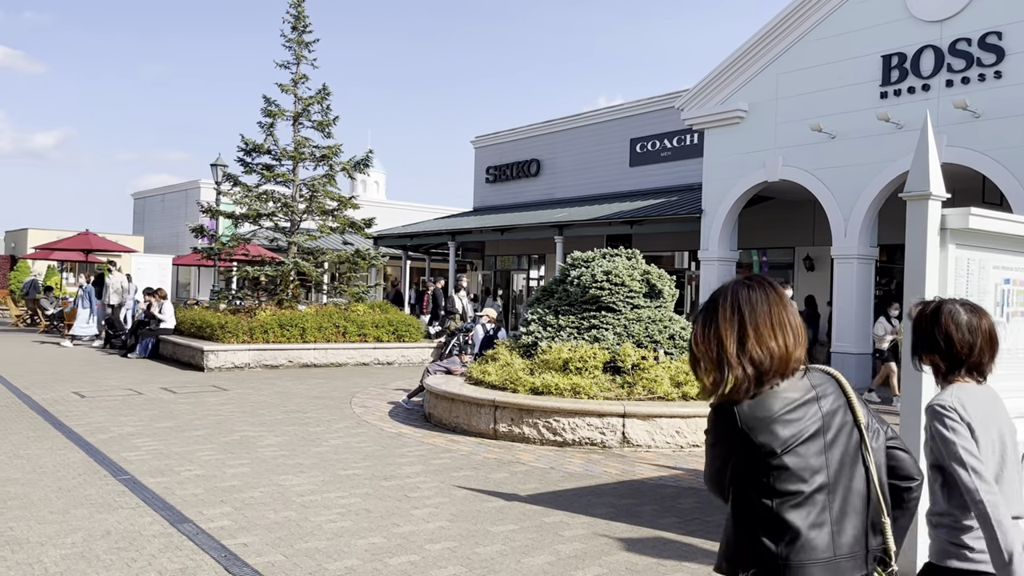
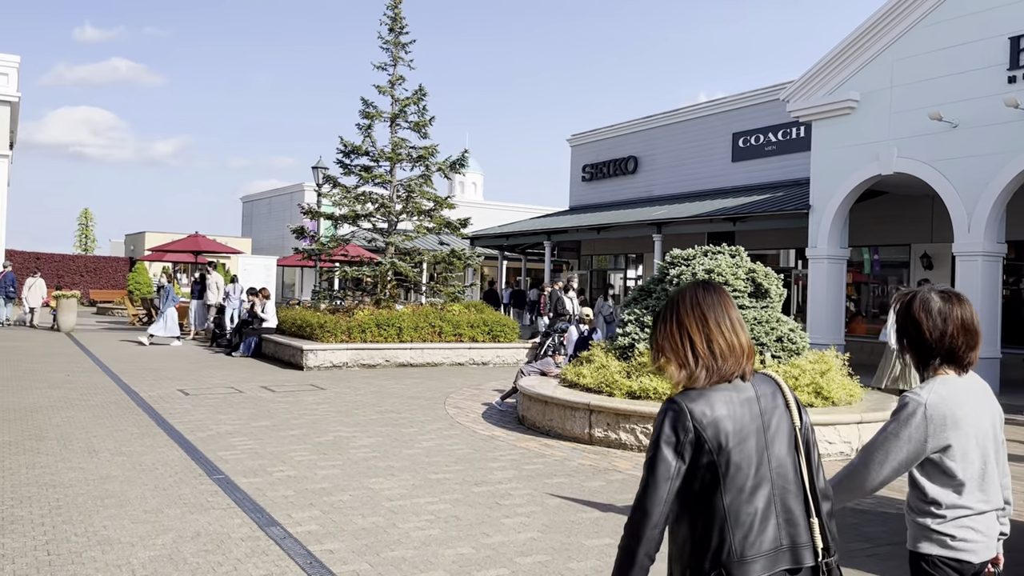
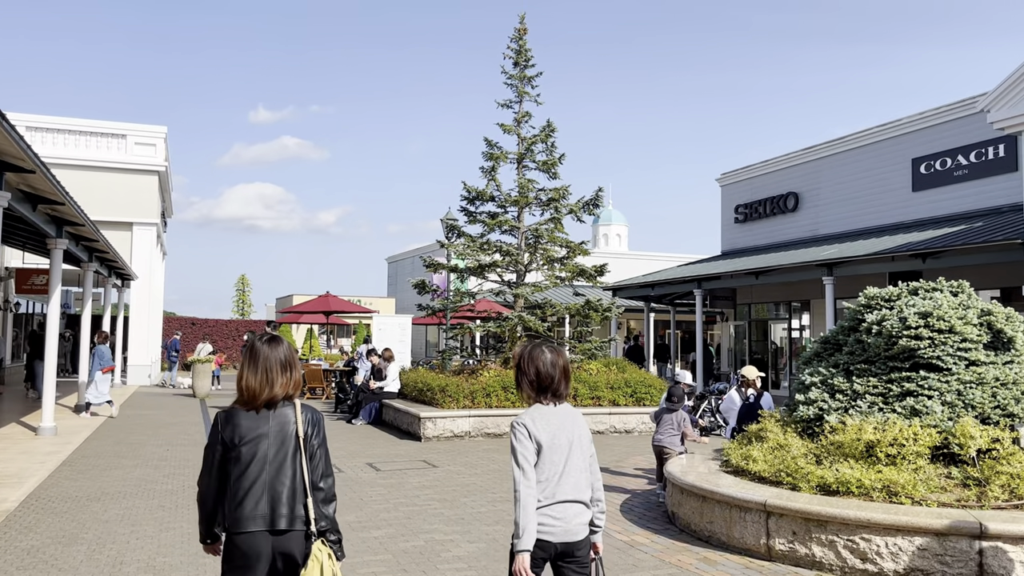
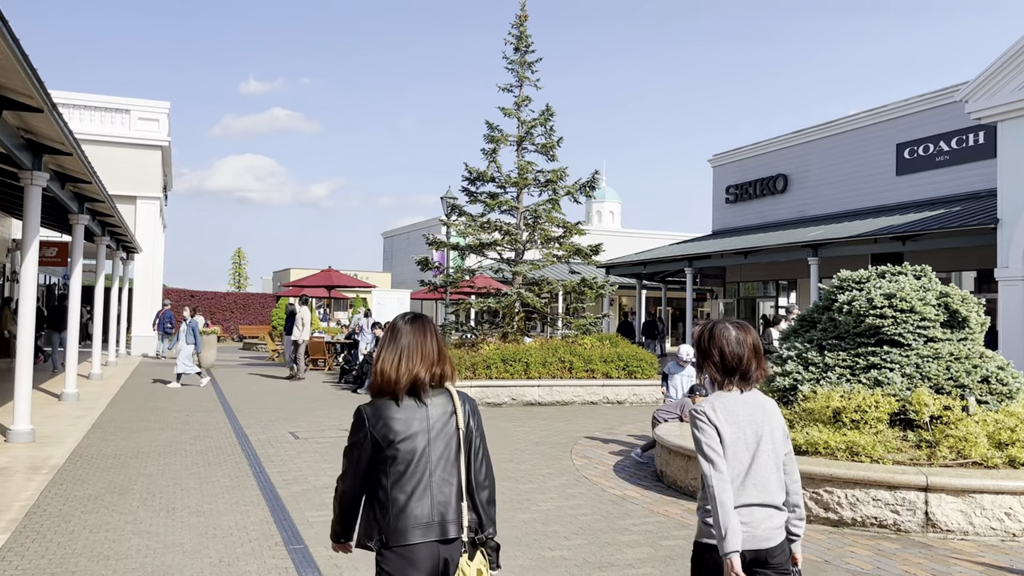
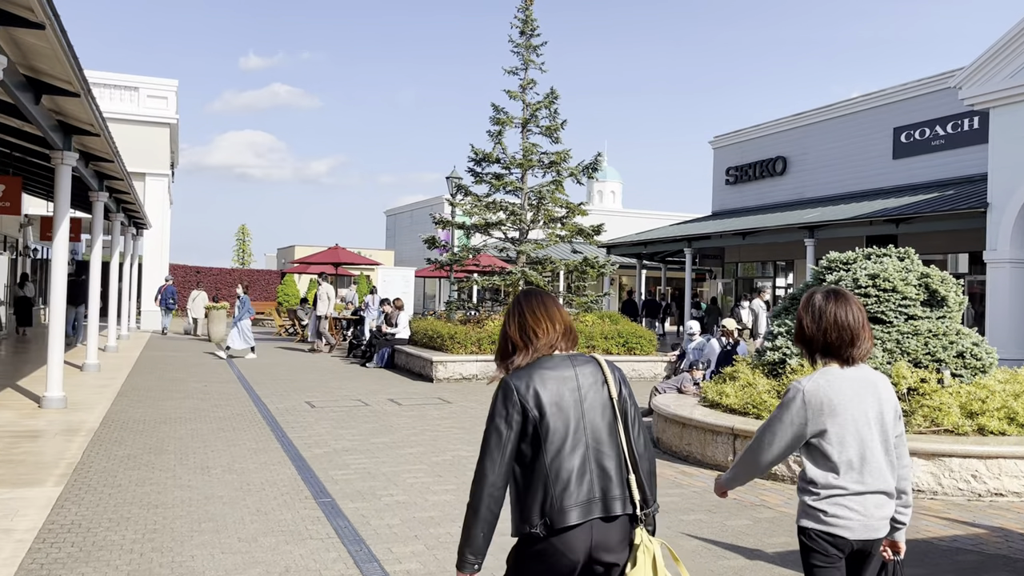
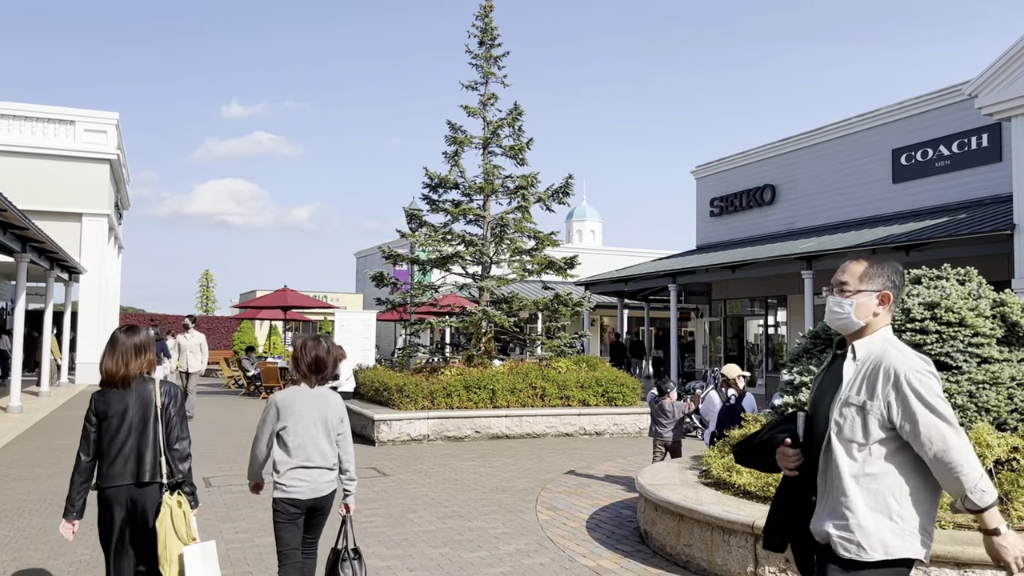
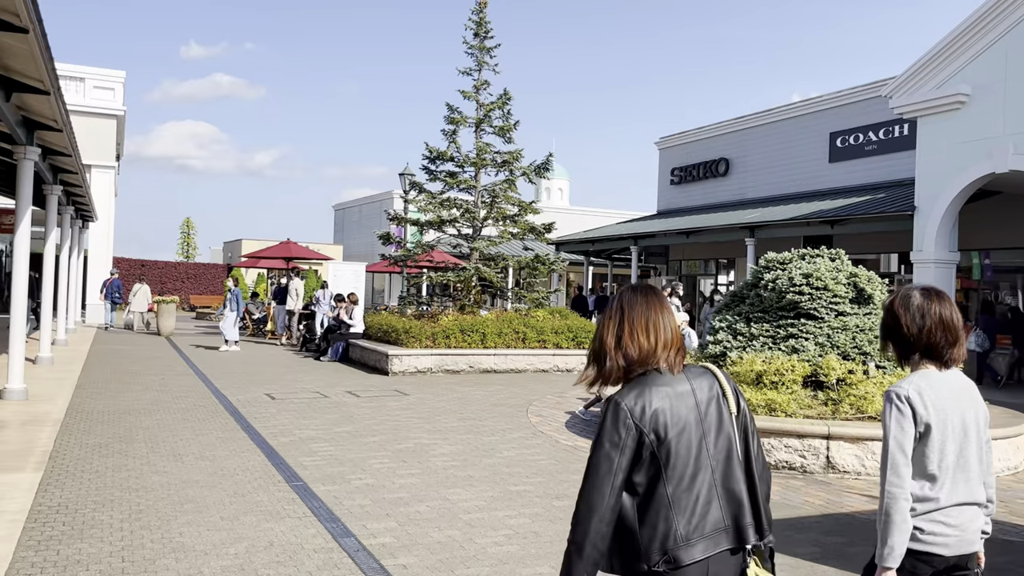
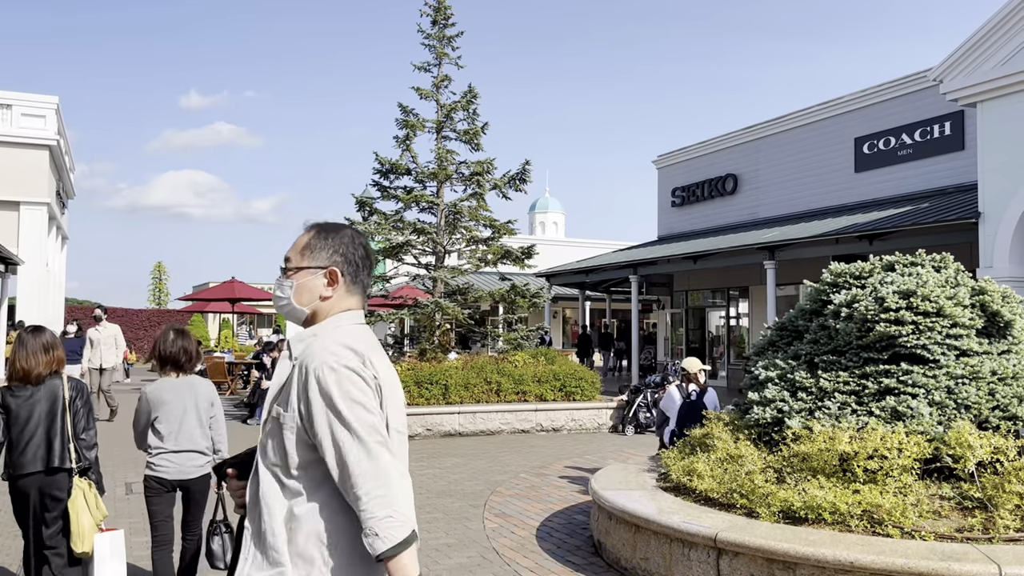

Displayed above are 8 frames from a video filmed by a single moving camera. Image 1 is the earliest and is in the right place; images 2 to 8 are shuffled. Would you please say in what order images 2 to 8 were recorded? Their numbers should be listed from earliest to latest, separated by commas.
2, 7, 5, 4, 3, 6, 8
